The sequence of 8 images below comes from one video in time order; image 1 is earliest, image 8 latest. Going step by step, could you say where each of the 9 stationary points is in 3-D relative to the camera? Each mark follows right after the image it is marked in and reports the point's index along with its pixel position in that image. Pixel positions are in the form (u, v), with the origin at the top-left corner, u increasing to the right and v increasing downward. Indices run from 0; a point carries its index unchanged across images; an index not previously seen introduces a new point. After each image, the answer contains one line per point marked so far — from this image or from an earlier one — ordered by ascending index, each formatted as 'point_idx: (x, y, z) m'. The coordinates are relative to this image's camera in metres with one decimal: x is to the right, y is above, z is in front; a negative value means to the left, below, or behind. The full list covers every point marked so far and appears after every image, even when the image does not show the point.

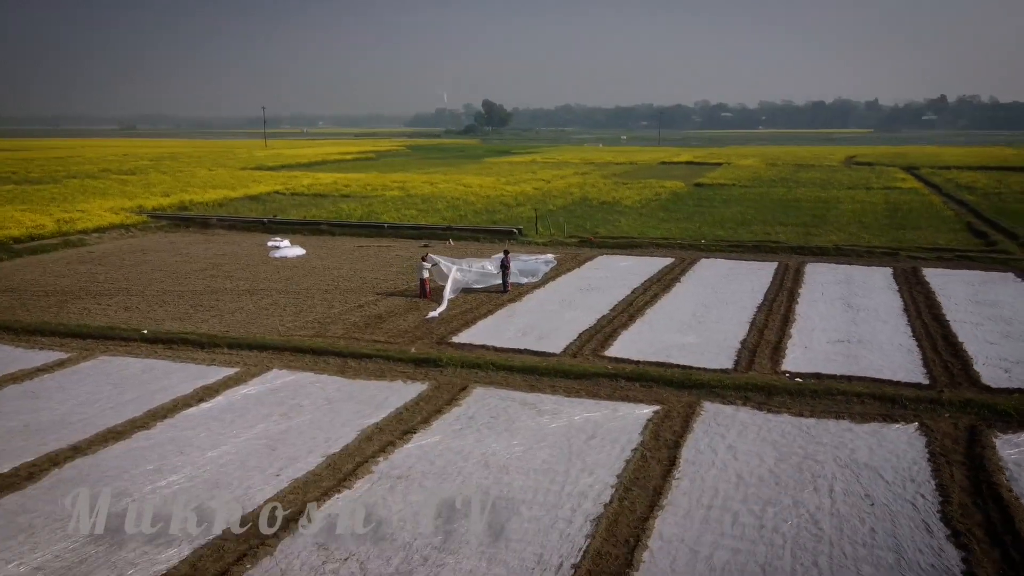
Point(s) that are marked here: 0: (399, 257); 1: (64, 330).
0: (-2.5, +0.7, +17.1) m
1: (-6.0, -0.6, +10.5) m
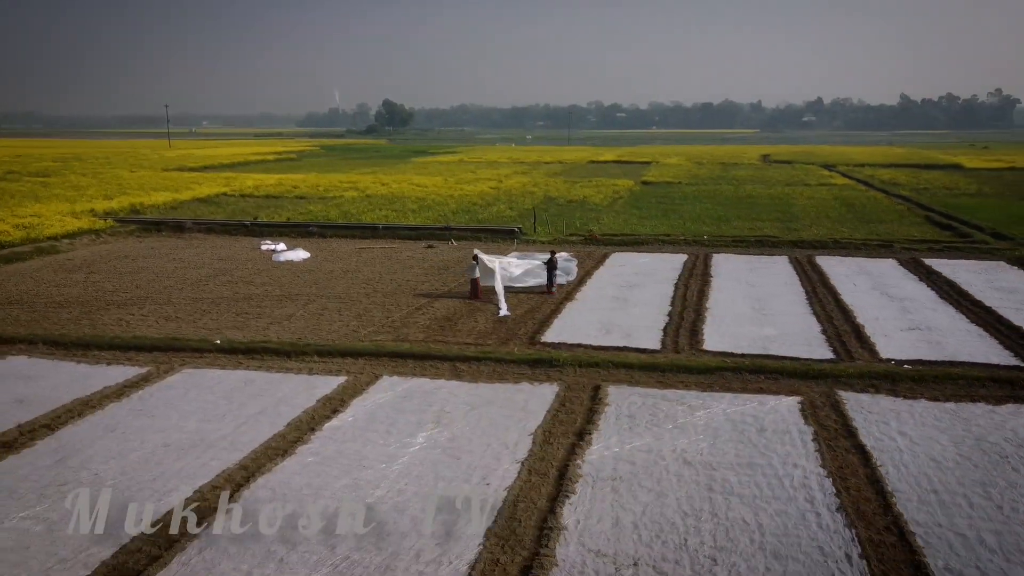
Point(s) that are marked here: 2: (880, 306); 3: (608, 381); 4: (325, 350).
0: (-2.1, +0.7, +16.7) m
1: (-4.8, -0.7, +9.8) m
2: (+5.7, -0.3, +12.0) m
3: (+1.1, -1.0, +8.5) m
4: (-2.2, -0.8, +9.5) m
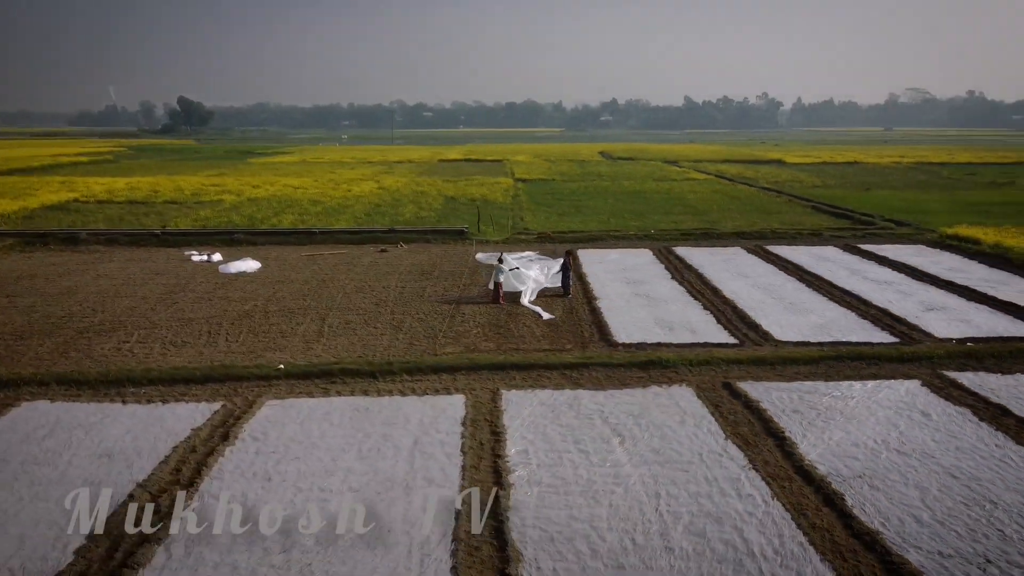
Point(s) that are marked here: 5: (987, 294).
0: (-2.7, +0.5, +15.6) m
1: (-3.6, -0.9, +8.3) m
2: (+6.0, -0.1, +12.9) m
3: (+2.4, -1.0, +8.4) m
4: (-1.0, -0.9, +8.6) m
5: (+7.6, -0.1, +12.7) m
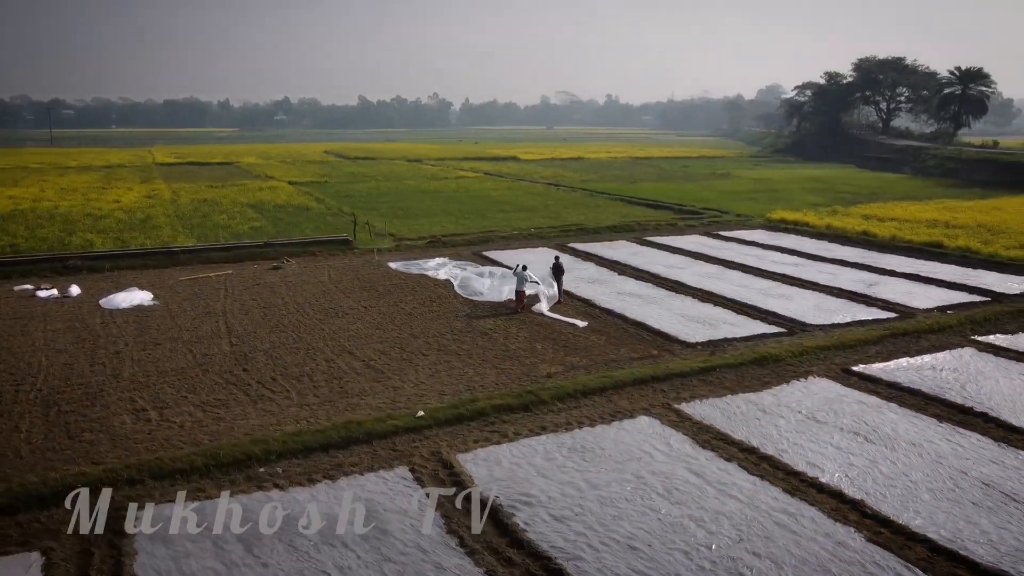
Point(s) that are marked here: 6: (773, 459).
0: (-3.8, +0.1, +13.5) m
1: (-1.8, -1.3, +6.4) m
2: (+5.3, +0.3, +14.3) m
3: (+3.7, -0.9, +8.8) m
4: (+0.5, -1.0, +7.7) m
5: (+6.9, +0.4, +14.7) m
6: (+2.1, -1.4, +6.3) m
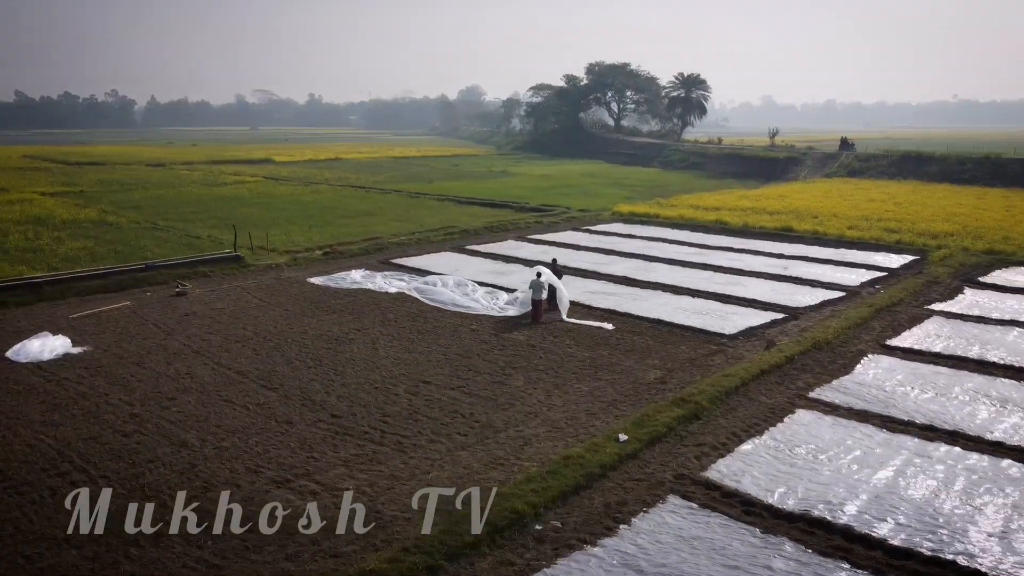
0: (-4.3, -0.3, +11.5) m
1: (+0.2, -1.4, +5.5) m
2: (+4.0, +0.5, +15.4) m
3: (+4.5, -0.7, +9.7) m
4: (+1.9, -1.0, +7.5) m
5: (+5.3, +0.7, +16.3) m
6: (+3.9, -1.2, +6.8) m
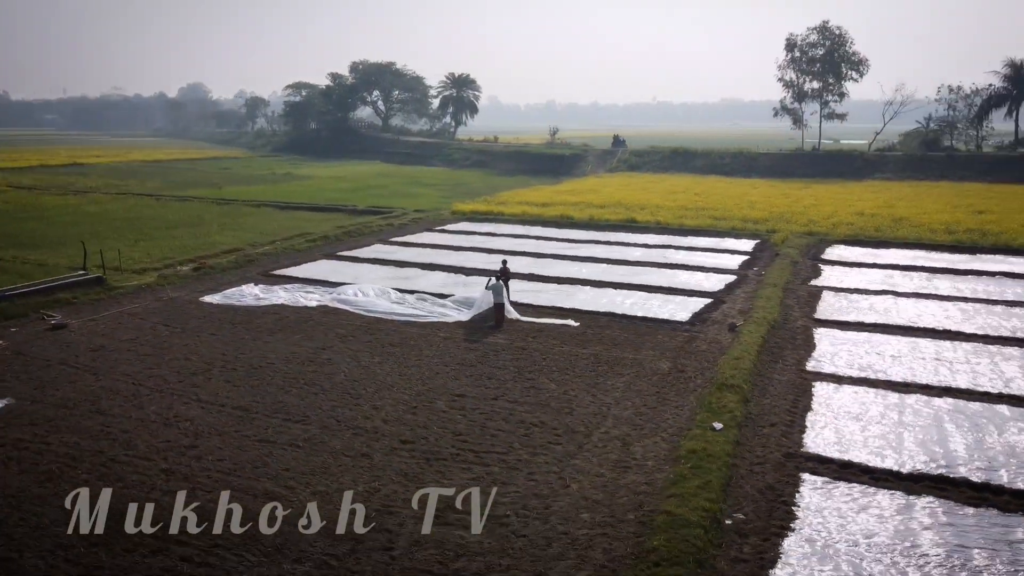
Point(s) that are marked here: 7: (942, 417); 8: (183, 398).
0: (-4.8, -0.6, +9.9) m
1: (+1.4, -1.4, +5.6) m
2: (+1.8, +0.7, +16.1) m
3: (+4.1, -0.4, +10.8) m
4: (+2.3, -0.9, +8.0) m
5: (+2.7, +1.0, +17.3) m
6: (+4.4, -1.0, +7.9) m
7: (+3.9, -1.2, +7.1) m
8: (-3.2, -1.1, +7.7) m
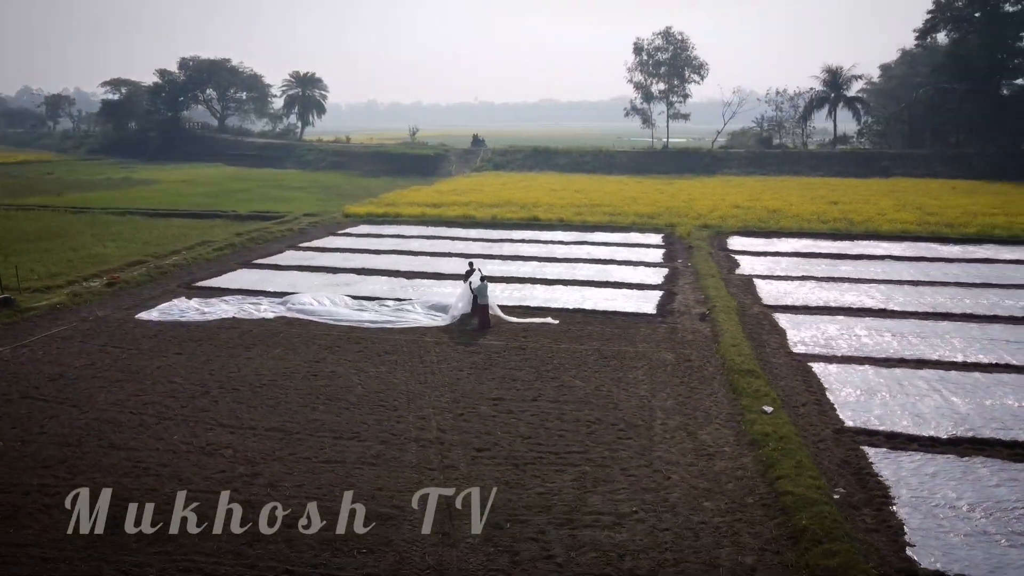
0: (-4.8, -0.8, +8.8) m
1: (+2.2, -1.4, +5.9) m
2: (+0.3, +0.7, +16.3) m
3: (+3.7, -0.2, +11.6) m
4: (+2.5, -0.8, +8.4) m
5: (+0.9, +1.1, +17.7) m
6: (+4.6, -0.8, +8.8) m
7: (+4.2, -1.0, +8.0) m
8: (-2.8, -1.2, +7.0) m
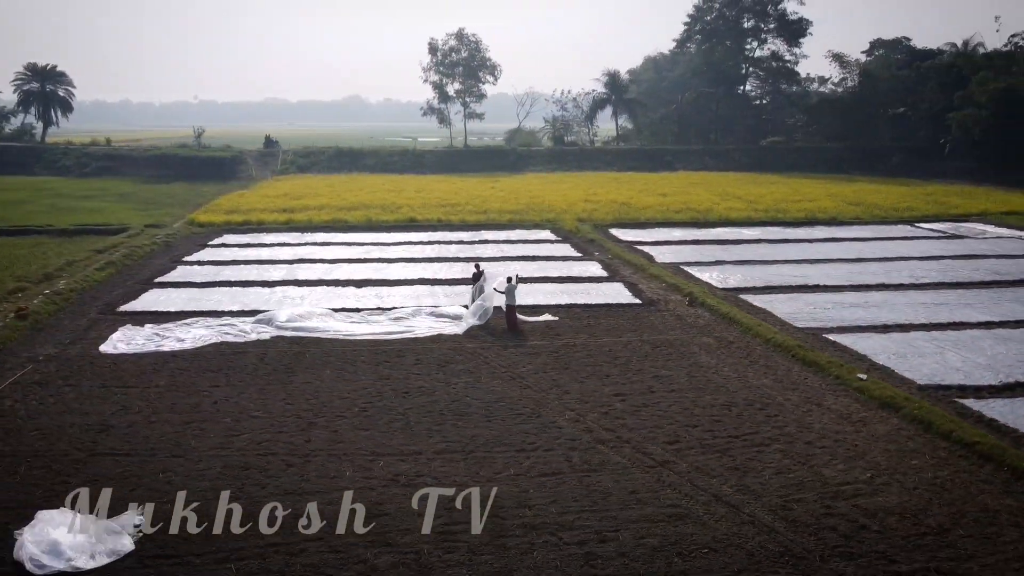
0: (-3.8, -1.1, +7.4) m
1: (+3.8, -1.2, +6.8) m
2: (-1.4, +0.7, +16.0) m
3: (+3.3, 0.0, +12.7) m
4: (+3.3, -0.6, +9.3) m
5: (-1.2, +1.0, +17.6) m
6: (+5.1, -0.5, +10.3) m
7: (+5.1, -0.7, +9.4) m
8: (-1.3, -1.3, +6.3) m
